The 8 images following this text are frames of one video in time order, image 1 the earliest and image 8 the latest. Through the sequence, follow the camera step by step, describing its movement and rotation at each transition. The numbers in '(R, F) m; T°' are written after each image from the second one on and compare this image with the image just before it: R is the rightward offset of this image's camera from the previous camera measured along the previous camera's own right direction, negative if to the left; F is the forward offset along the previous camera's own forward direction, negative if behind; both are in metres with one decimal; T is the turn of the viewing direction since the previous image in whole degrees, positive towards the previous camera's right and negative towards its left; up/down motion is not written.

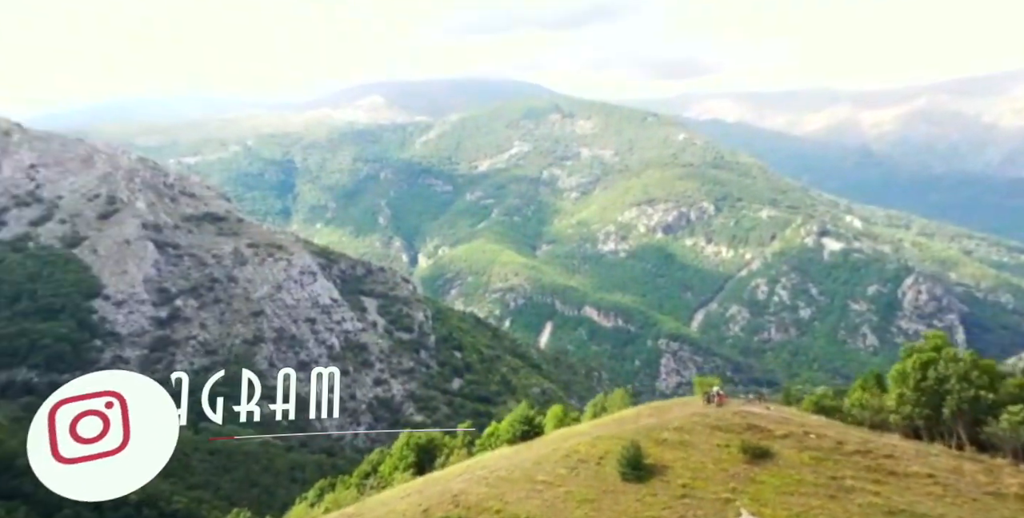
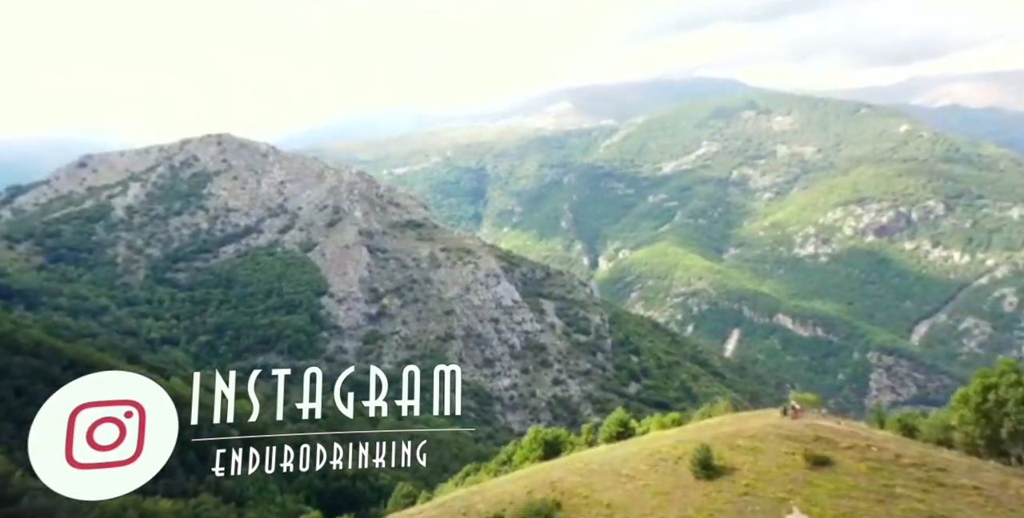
(+0.9, -1.7) m; -16°
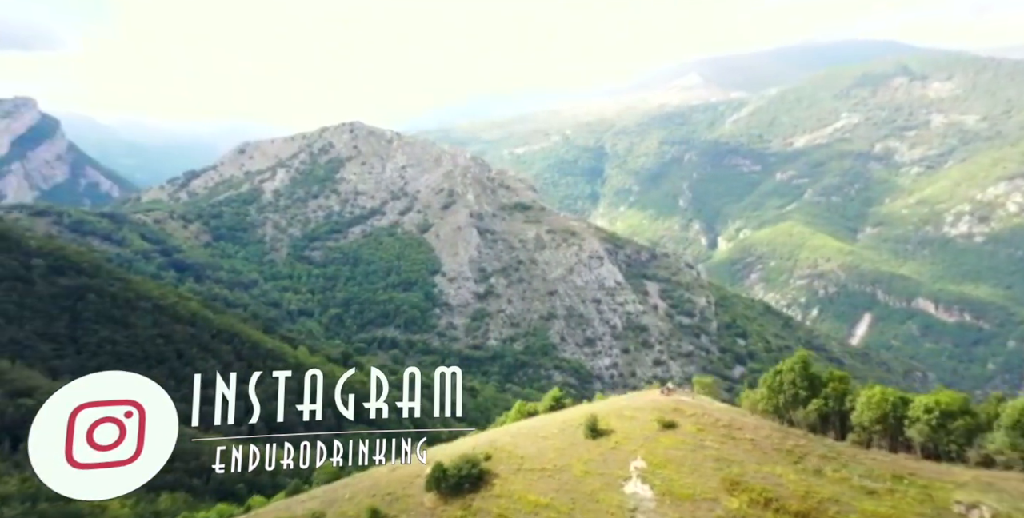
(+1.5, -1.9) m; -10°
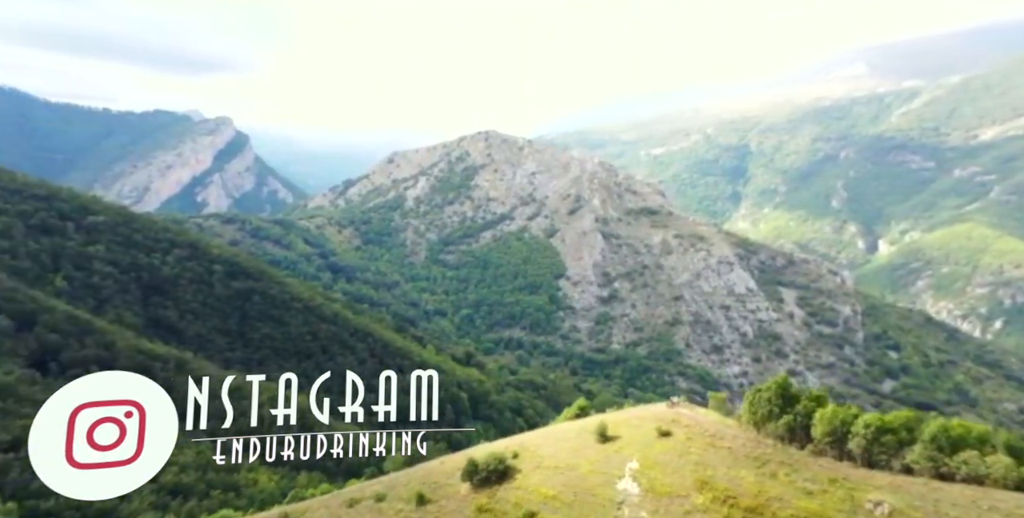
(+1.1, -0.8) m; -12°
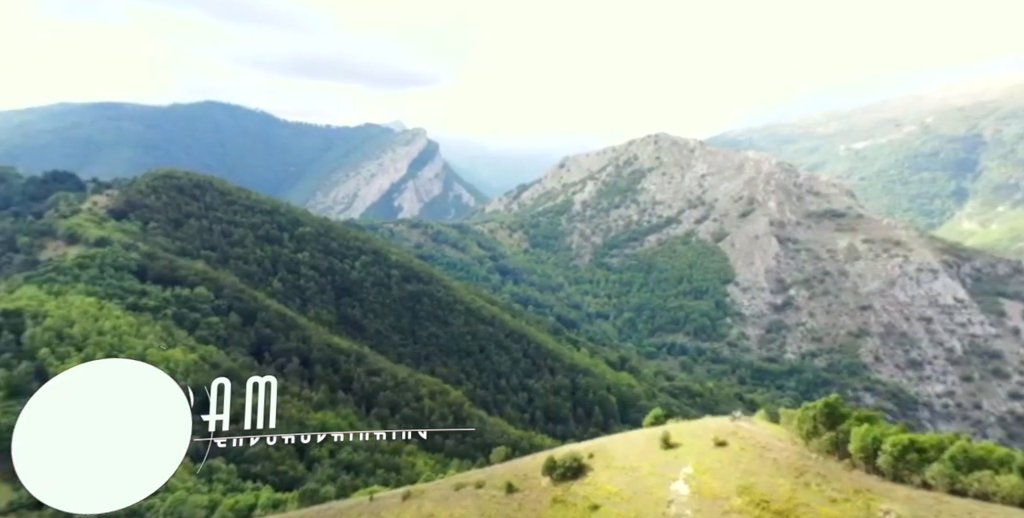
(+1.0, -0.6) m; -15°
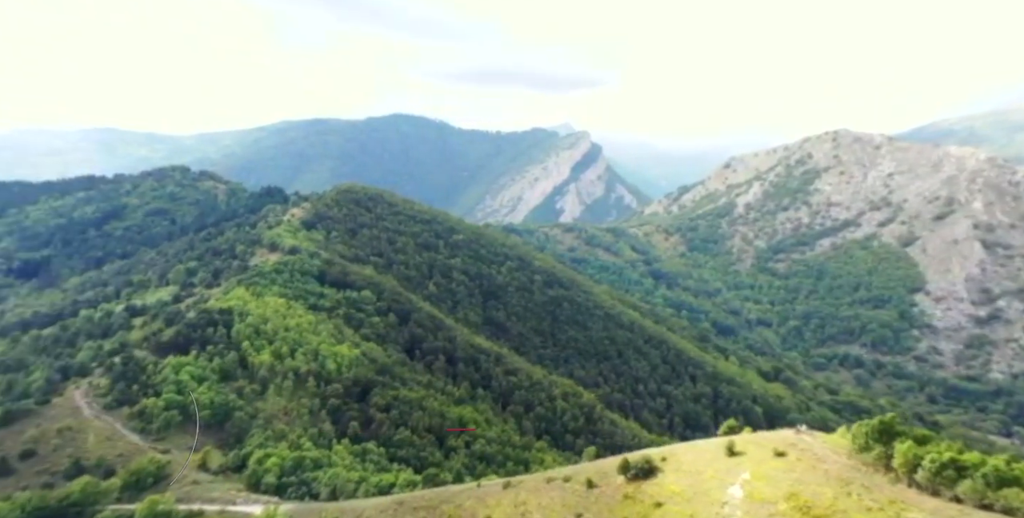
(+0.9, -0.7) m; -14°
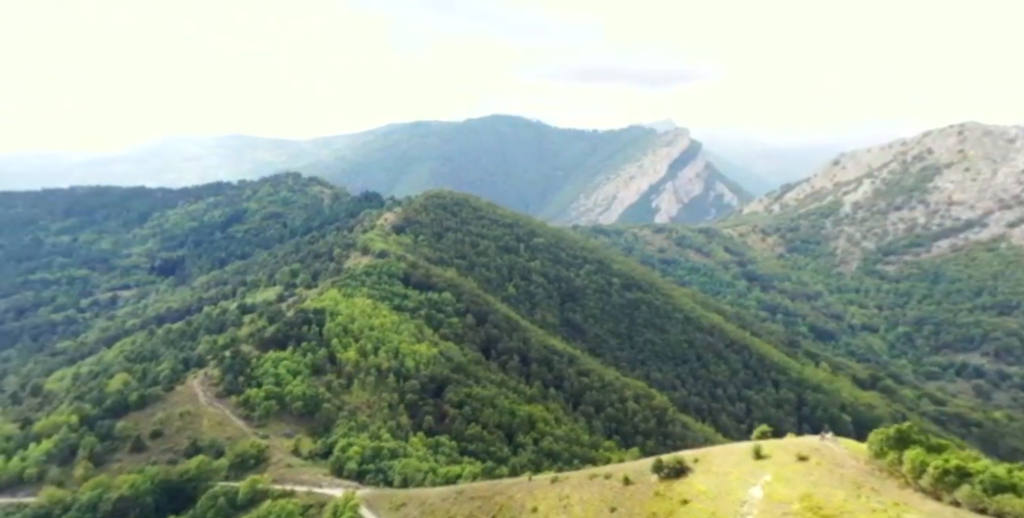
(+0.6, -0.5) m; -8°
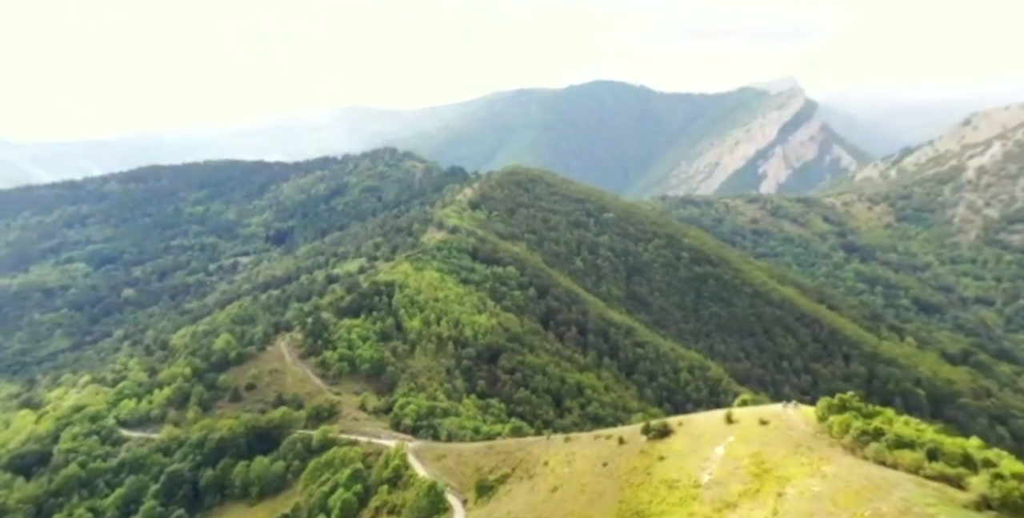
(+1.2, -0.8) m; -9°
